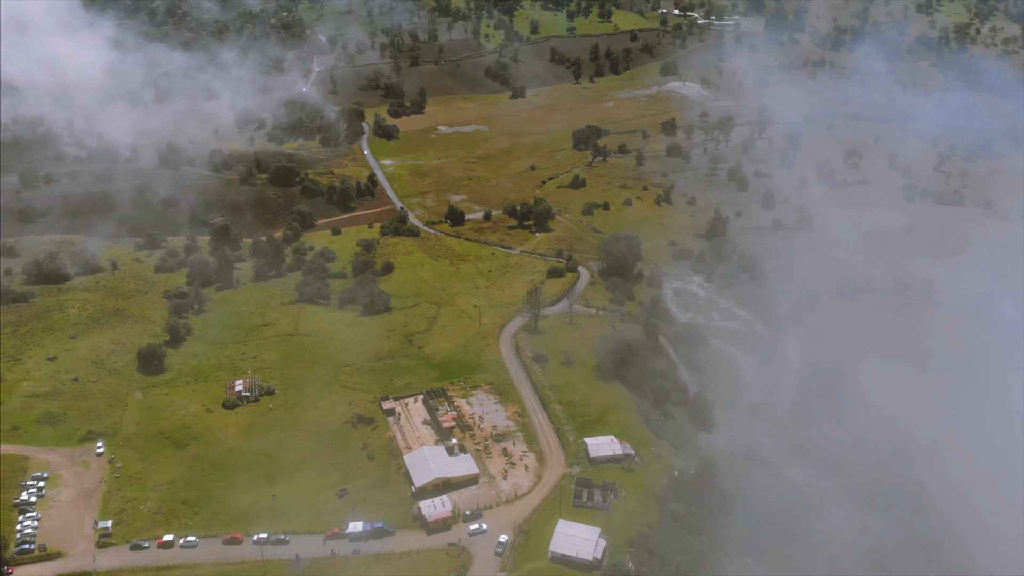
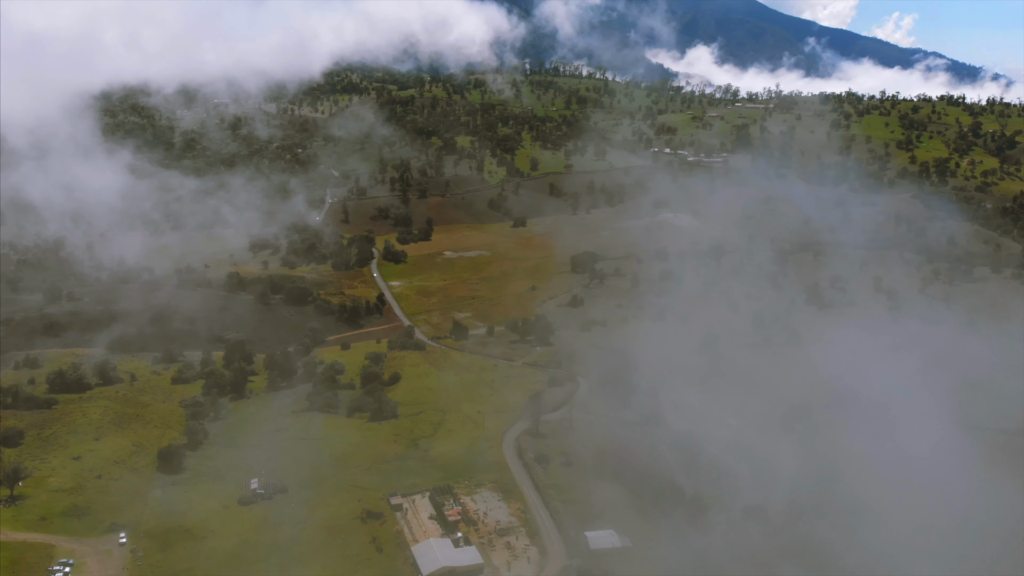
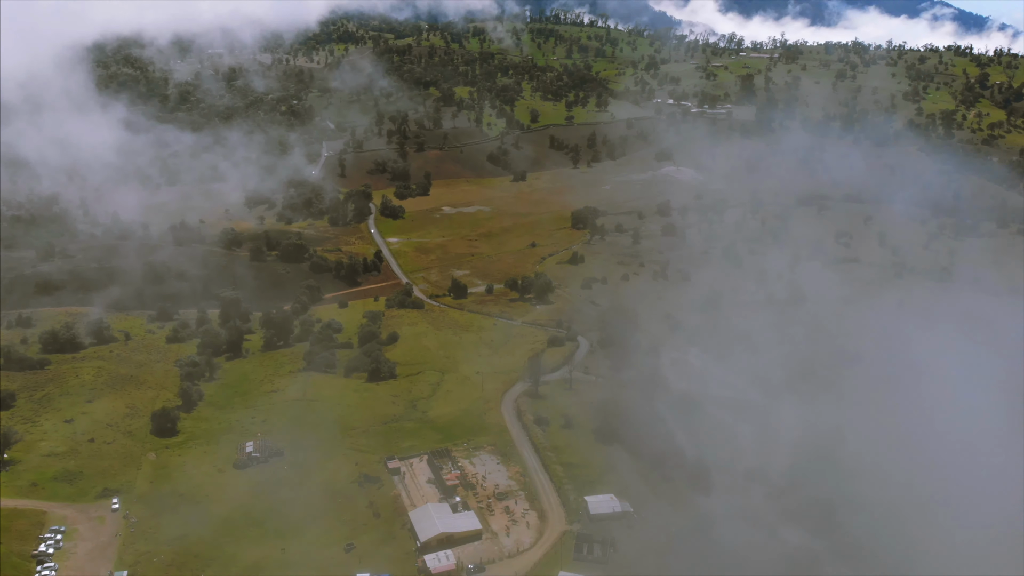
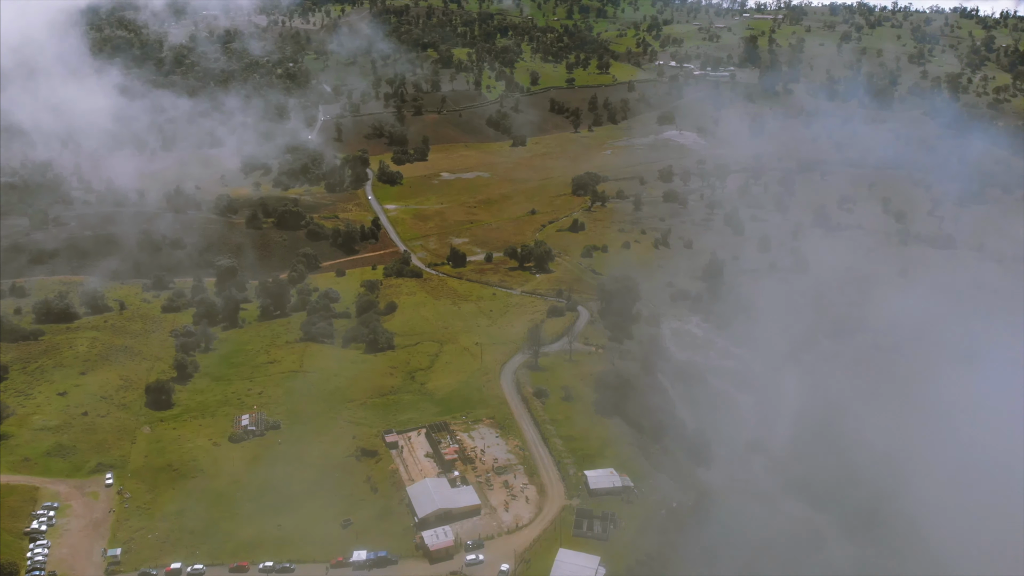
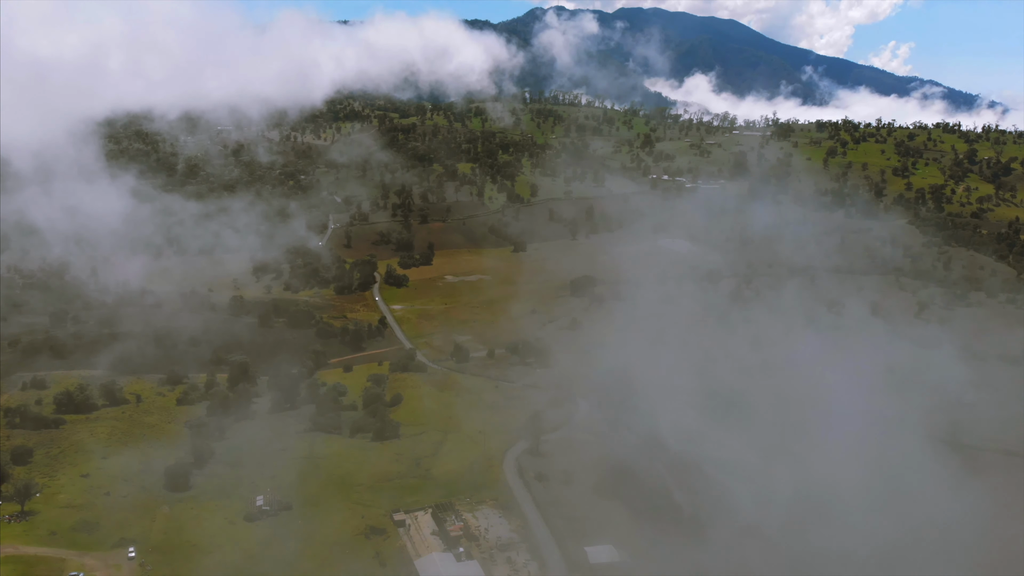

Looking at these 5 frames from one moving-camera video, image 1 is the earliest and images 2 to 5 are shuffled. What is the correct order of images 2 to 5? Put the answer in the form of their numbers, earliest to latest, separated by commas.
4, 3, 2, 5
